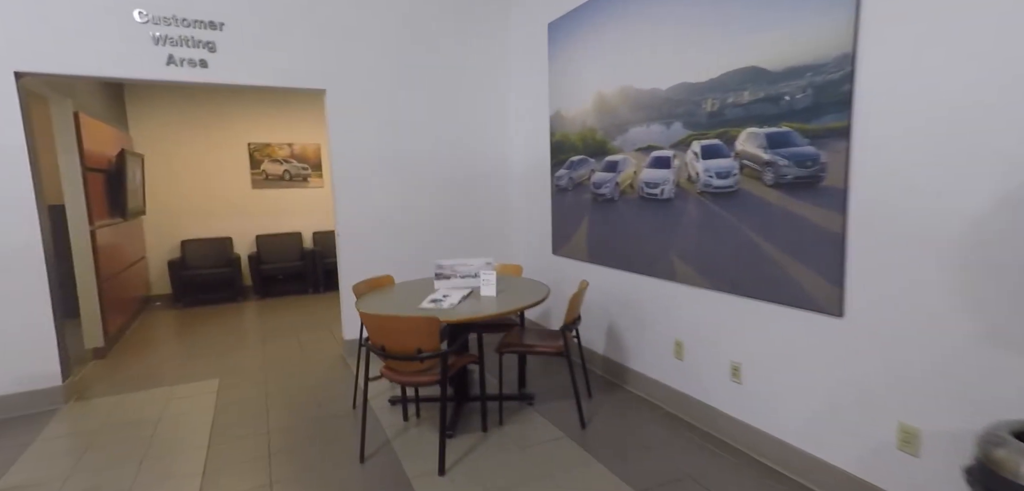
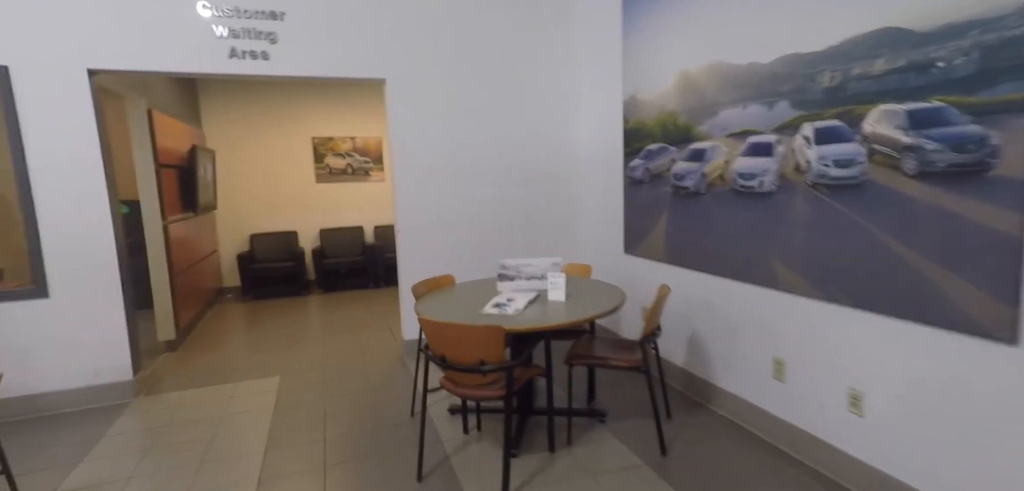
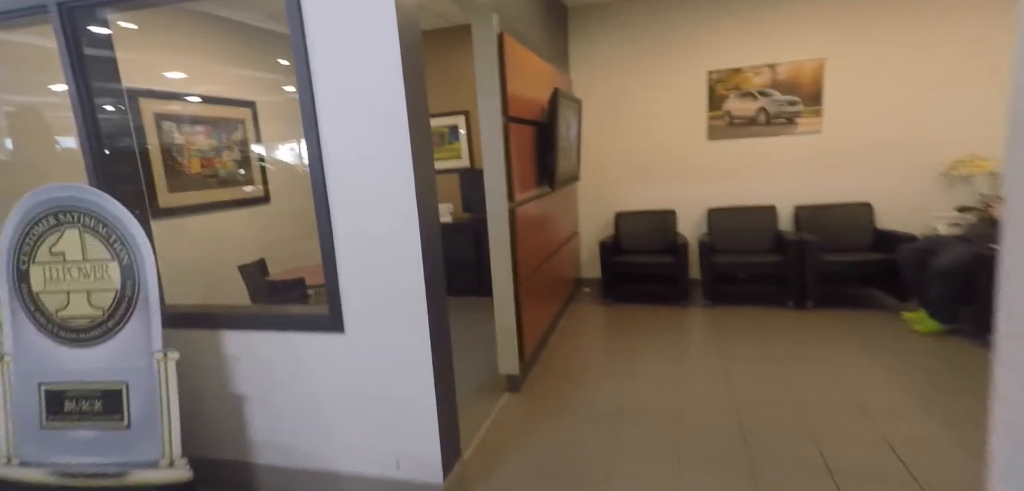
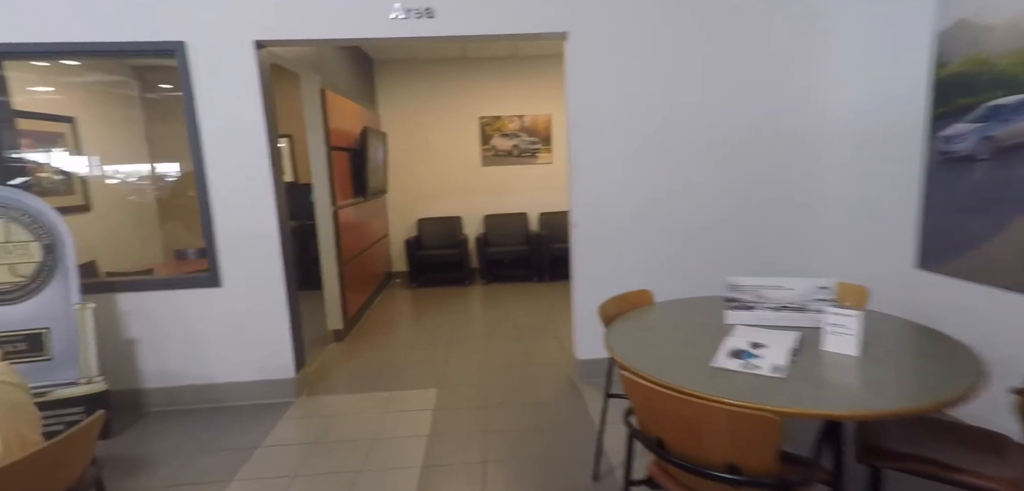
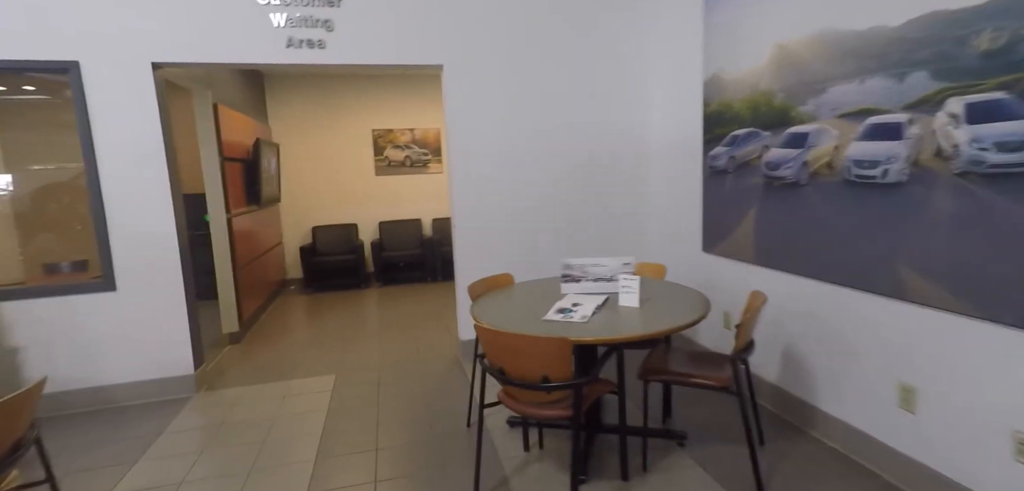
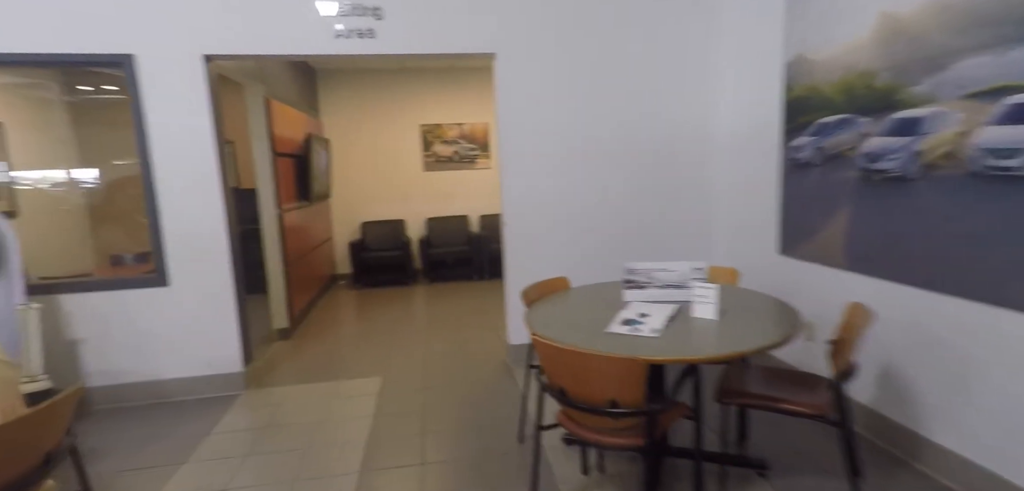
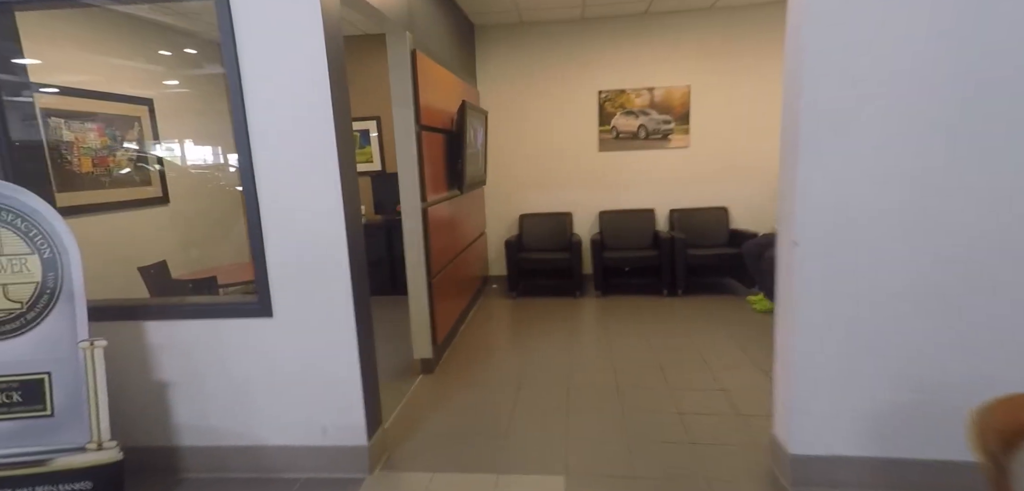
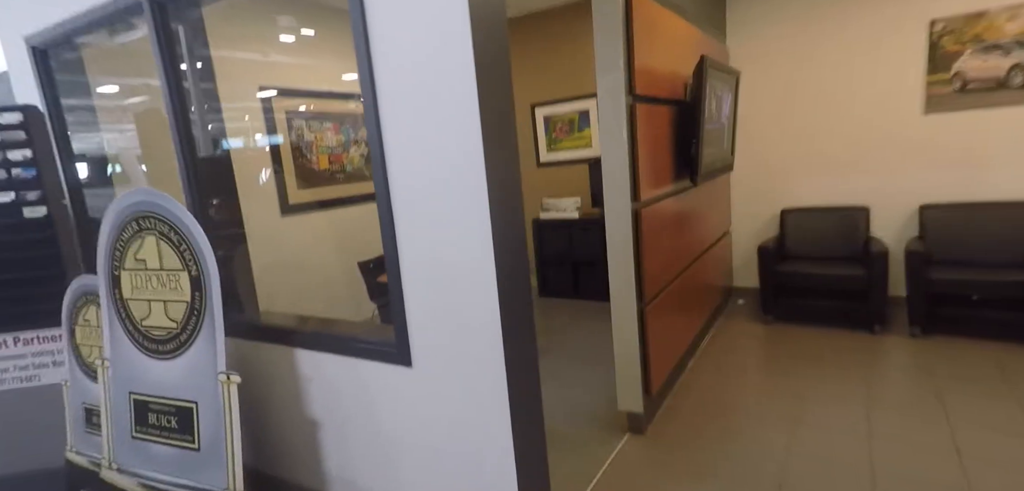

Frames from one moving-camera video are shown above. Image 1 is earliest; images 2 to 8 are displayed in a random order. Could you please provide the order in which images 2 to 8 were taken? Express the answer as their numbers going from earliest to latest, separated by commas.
2, 5, 6, 4, 7, 3, 8
